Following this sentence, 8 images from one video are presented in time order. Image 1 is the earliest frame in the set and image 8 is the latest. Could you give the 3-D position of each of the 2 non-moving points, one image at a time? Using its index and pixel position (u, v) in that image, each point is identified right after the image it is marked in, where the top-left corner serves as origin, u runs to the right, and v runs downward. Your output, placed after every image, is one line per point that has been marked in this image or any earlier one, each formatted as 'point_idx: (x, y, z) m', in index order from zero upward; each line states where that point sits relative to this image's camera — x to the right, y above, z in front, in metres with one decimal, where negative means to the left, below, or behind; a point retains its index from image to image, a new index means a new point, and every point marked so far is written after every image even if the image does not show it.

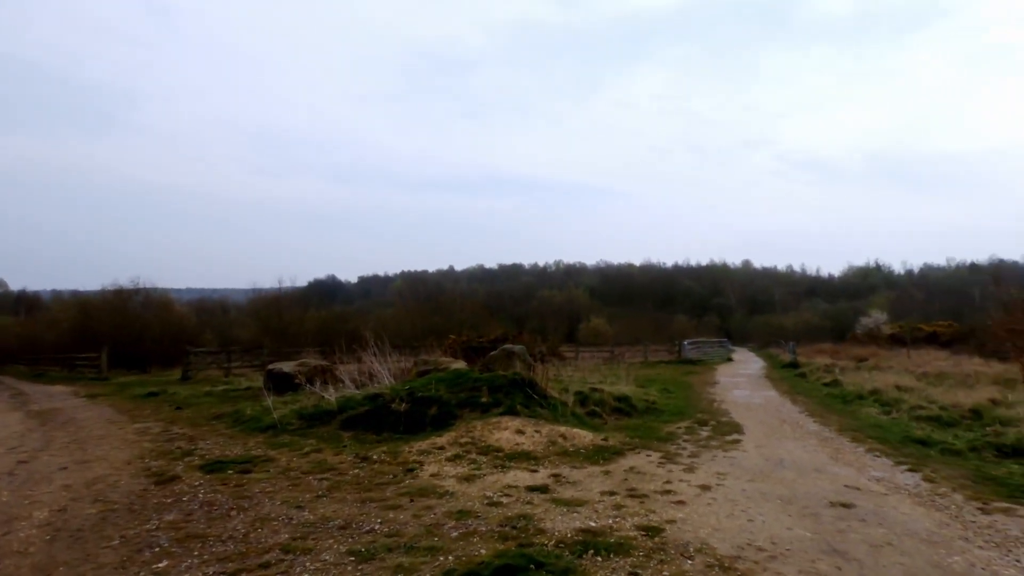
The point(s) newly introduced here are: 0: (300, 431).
0: (-4.1, -2.7, +10.3) m
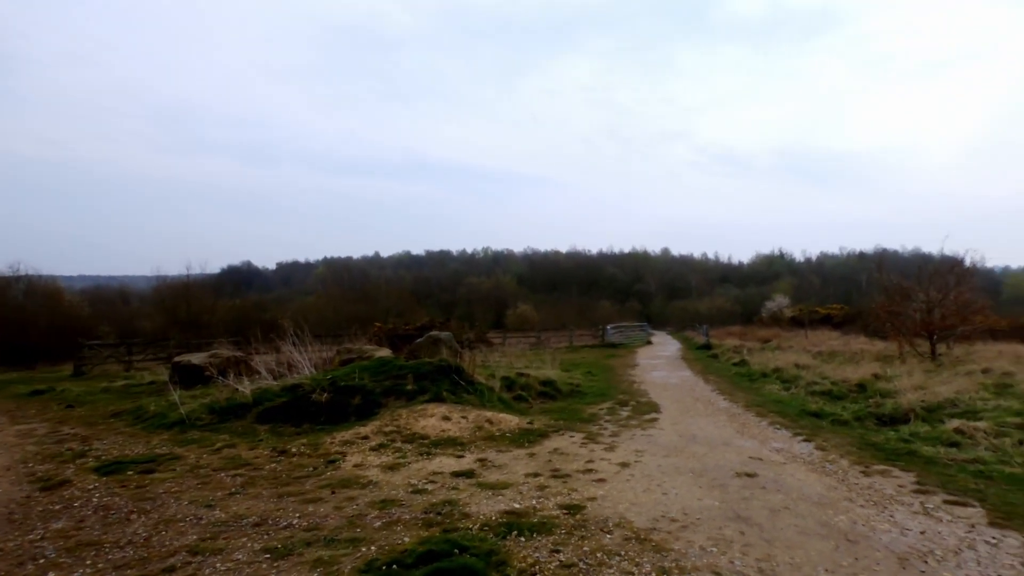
0: (-5.4, -2.5, +9.7) m
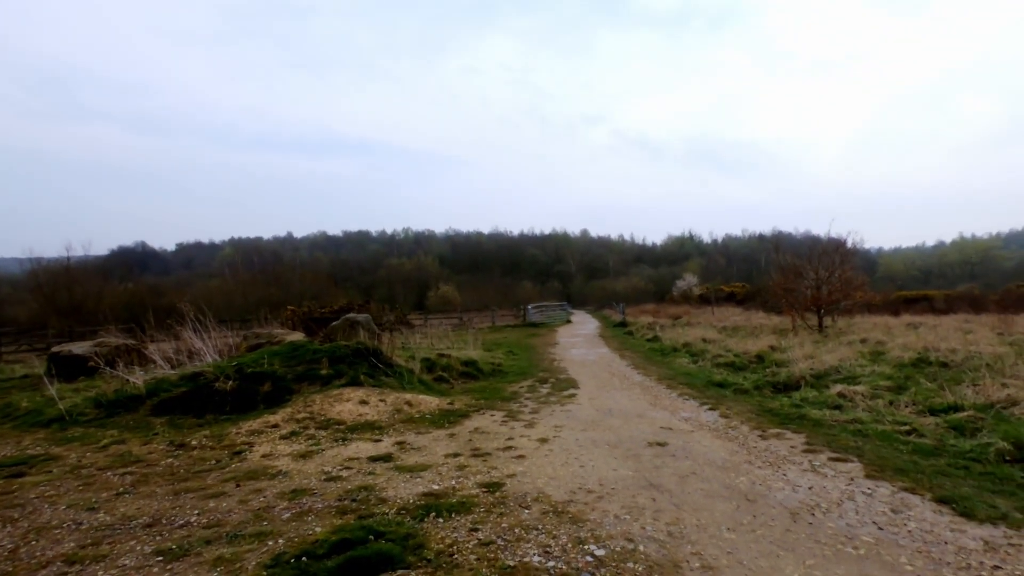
0: (-6.8, -2.2, +8.8) m
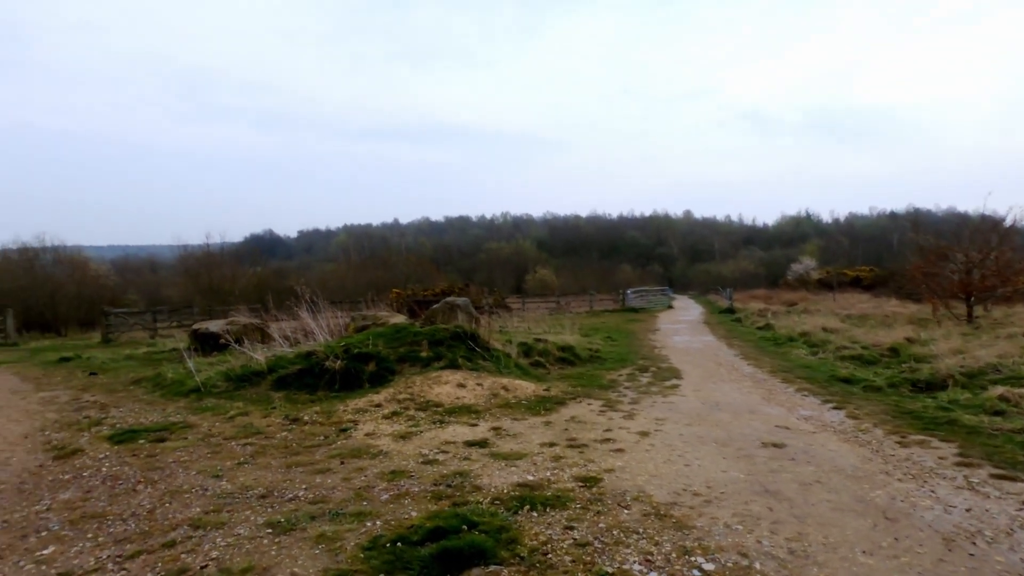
0: (-5.1, -1.9, +9.7) m
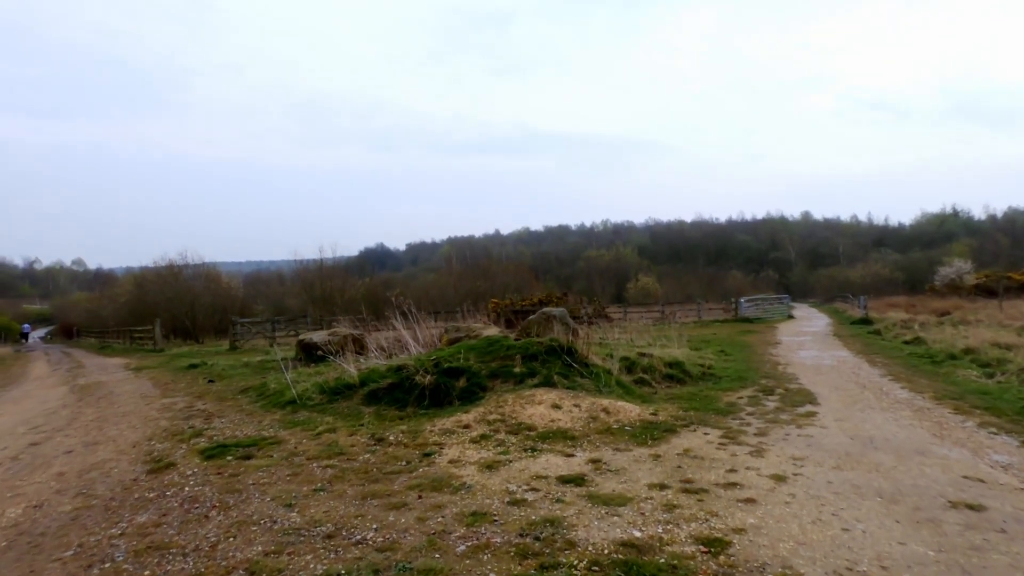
0: (-3.4, -2.1, +9.5) m
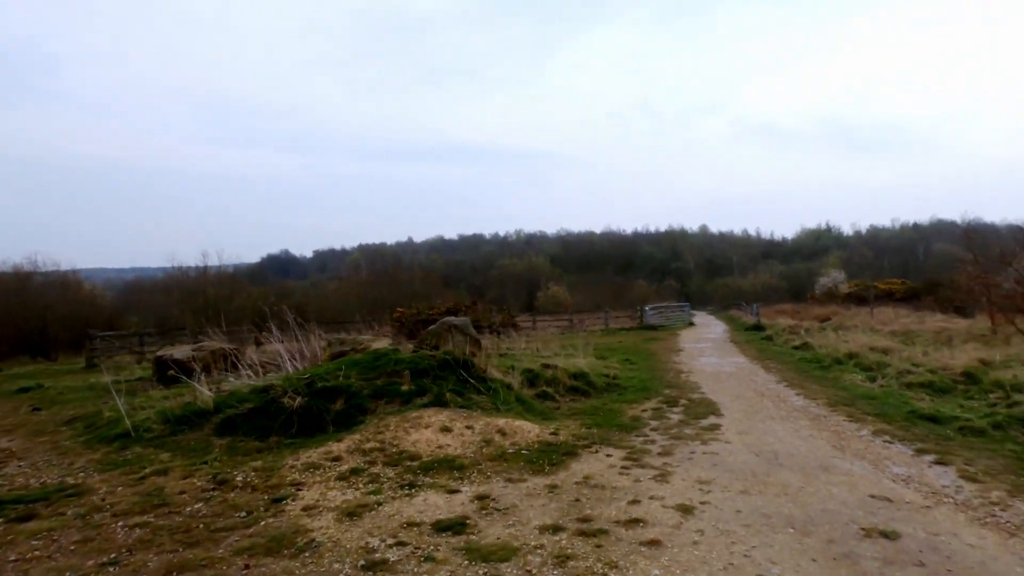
0: (-5.2, -2.2, +7.8) m
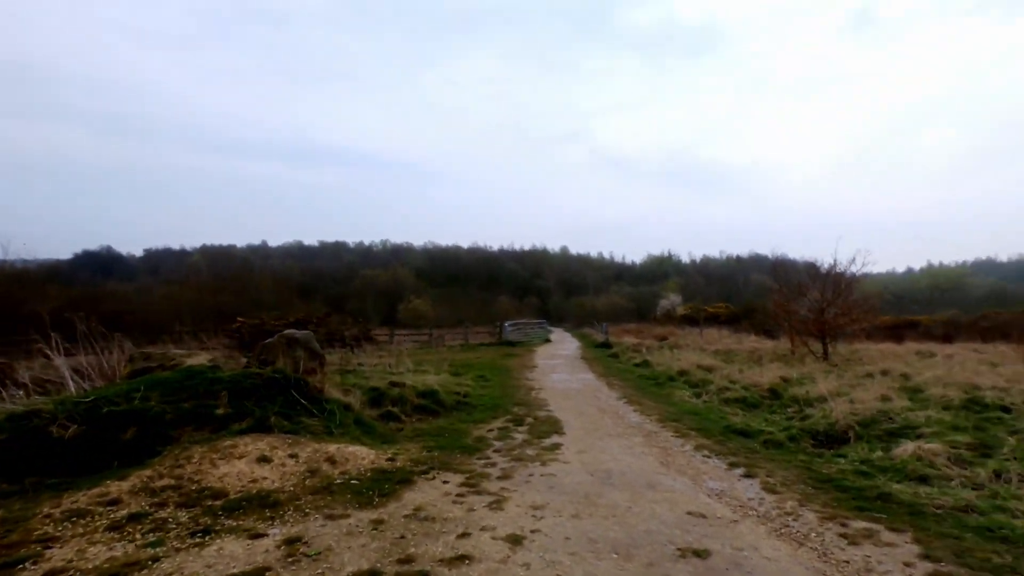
0: (-7.2, -2.2, +5.9) m
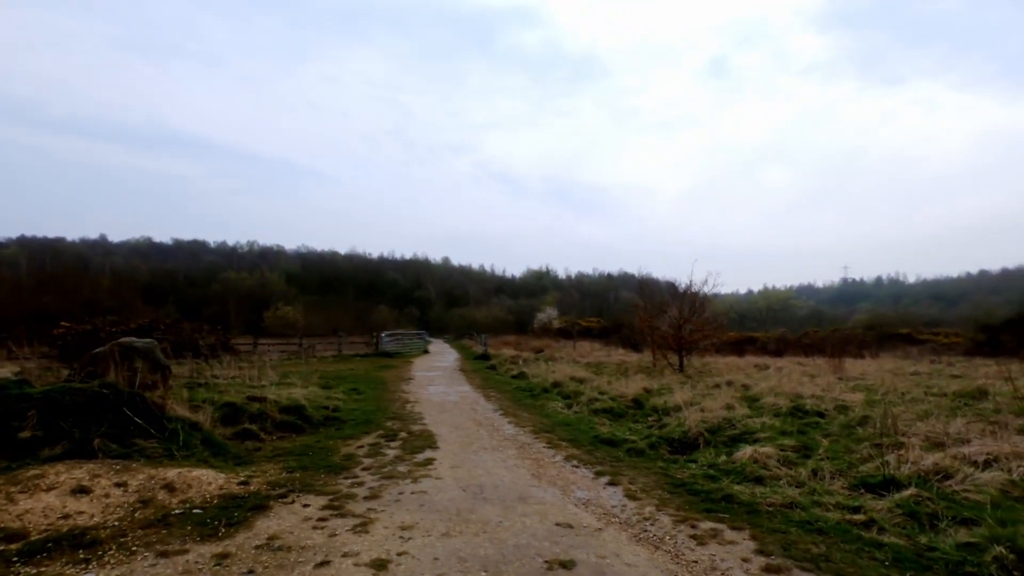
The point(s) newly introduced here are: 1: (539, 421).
0: (-8.4, -2.0, +4.0) m
1: (+0.6, -2.9, +11.7) m
